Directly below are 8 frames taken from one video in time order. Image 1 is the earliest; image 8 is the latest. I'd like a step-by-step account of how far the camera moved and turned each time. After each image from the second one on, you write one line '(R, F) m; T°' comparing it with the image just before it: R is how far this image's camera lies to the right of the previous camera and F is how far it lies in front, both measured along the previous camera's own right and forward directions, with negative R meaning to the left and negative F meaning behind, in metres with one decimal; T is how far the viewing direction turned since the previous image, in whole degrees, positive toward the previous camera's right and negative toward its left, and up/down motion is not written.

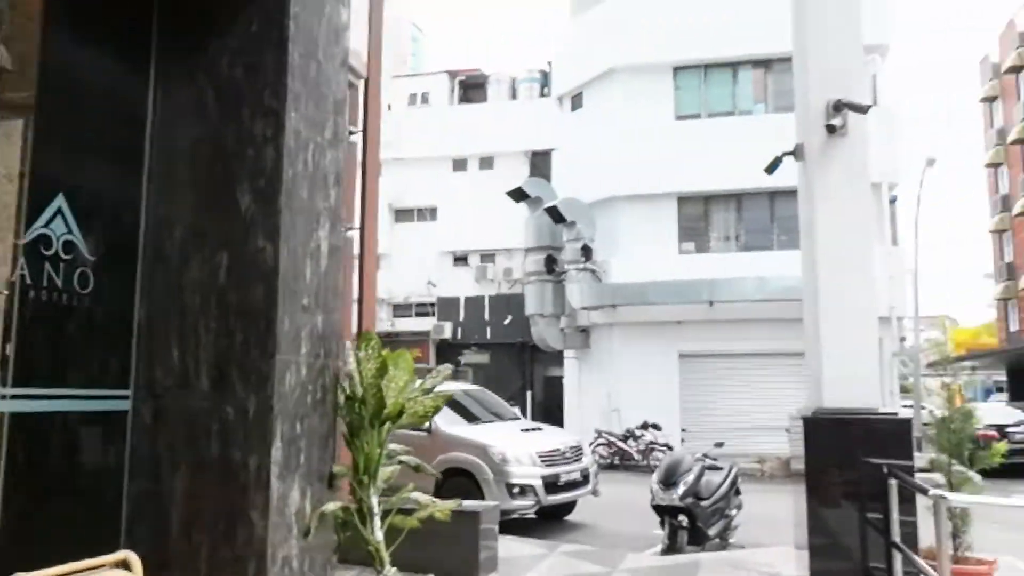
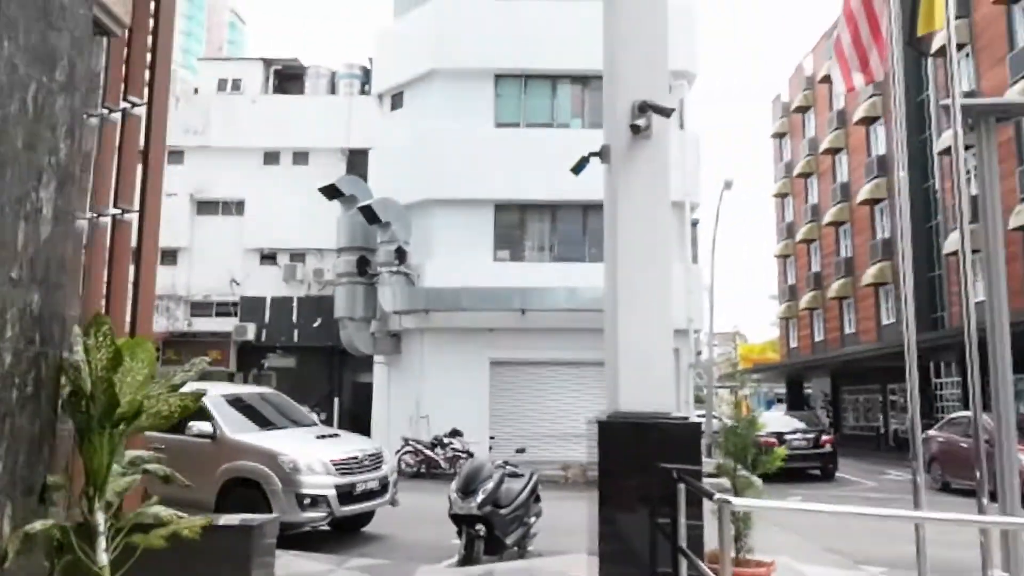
(+0.2, +0.3) m; +12°
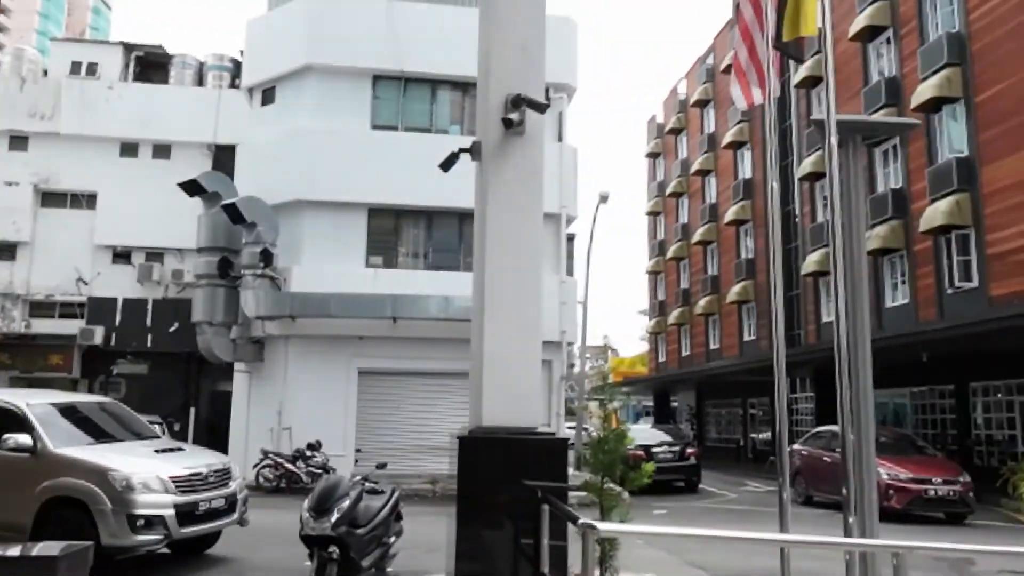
(+0.1, +0.4) m; +8°
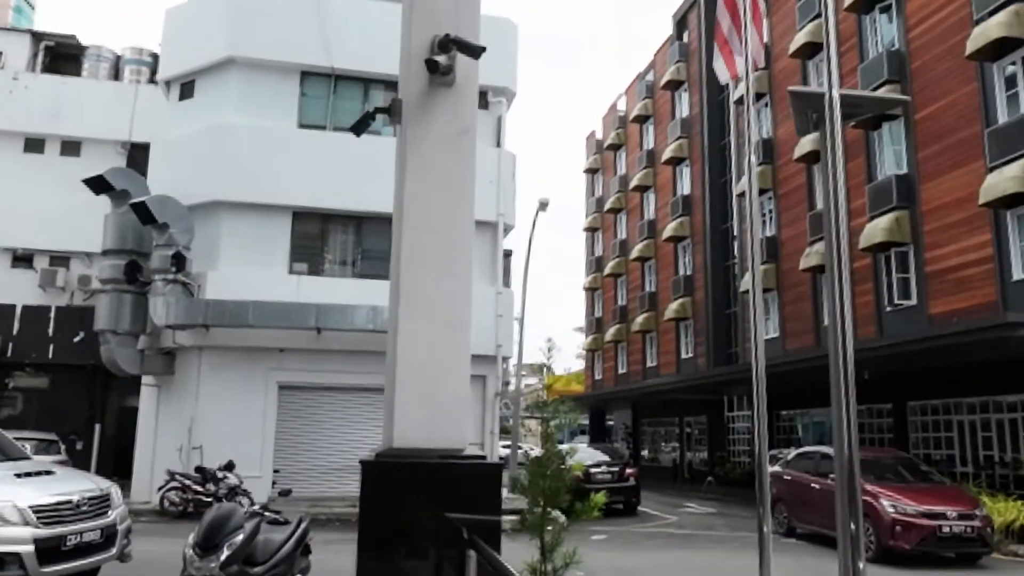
(+0.1, +0.9) m; +4°
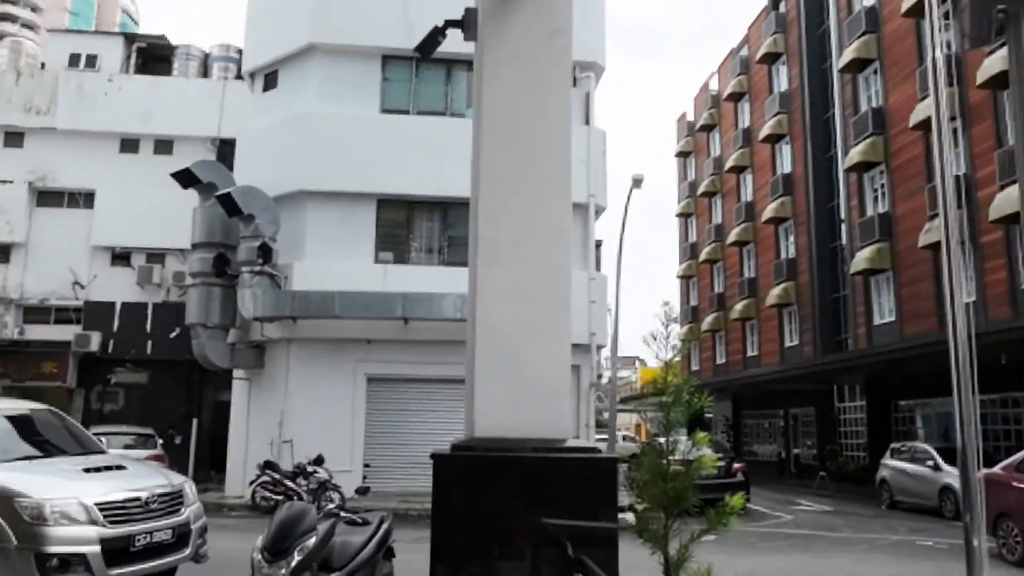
(-0.1, +0.8) m; -6°
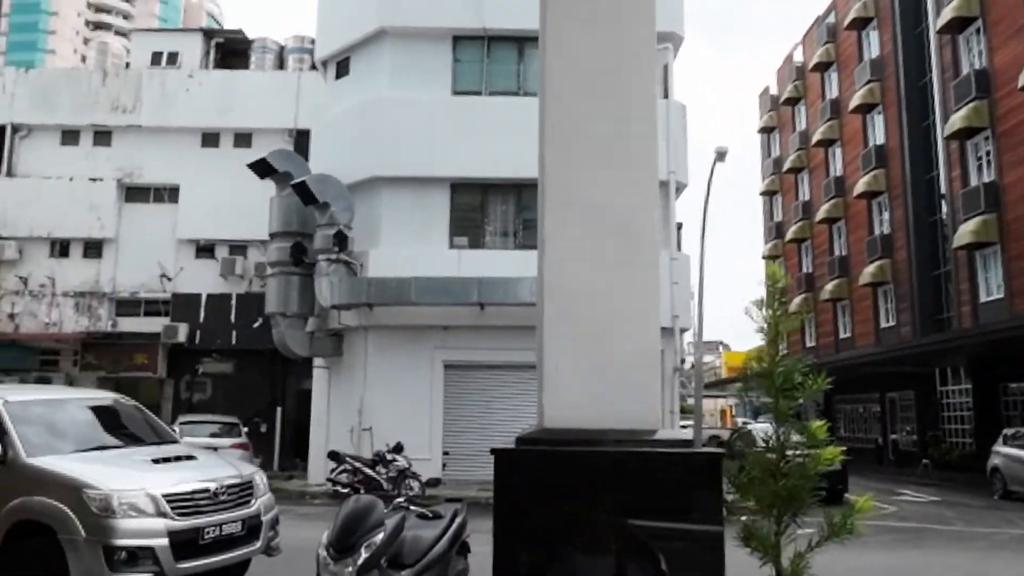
(0.0, +0.5) m; -5°
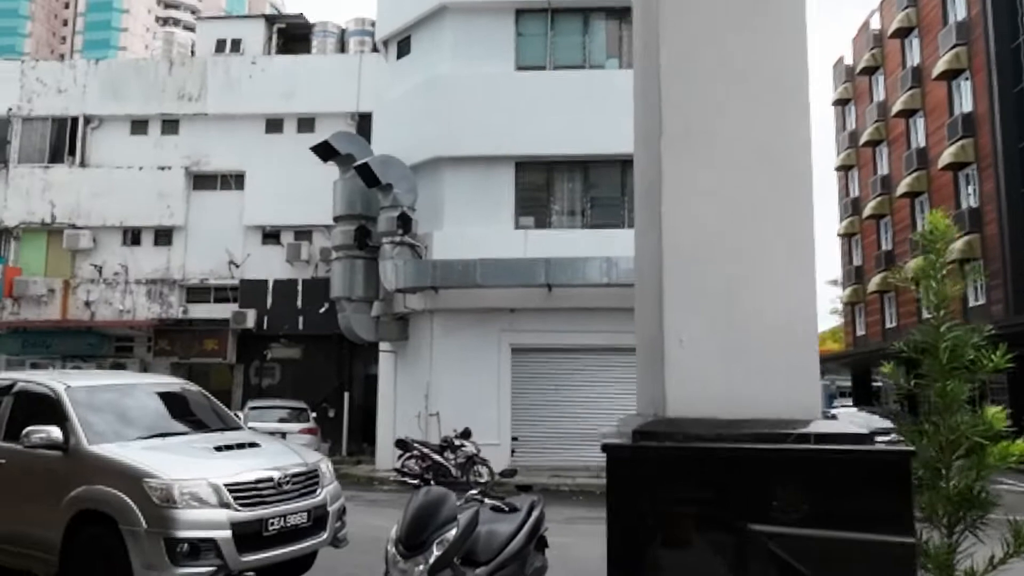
(-0.1, +0.5) m; -4°
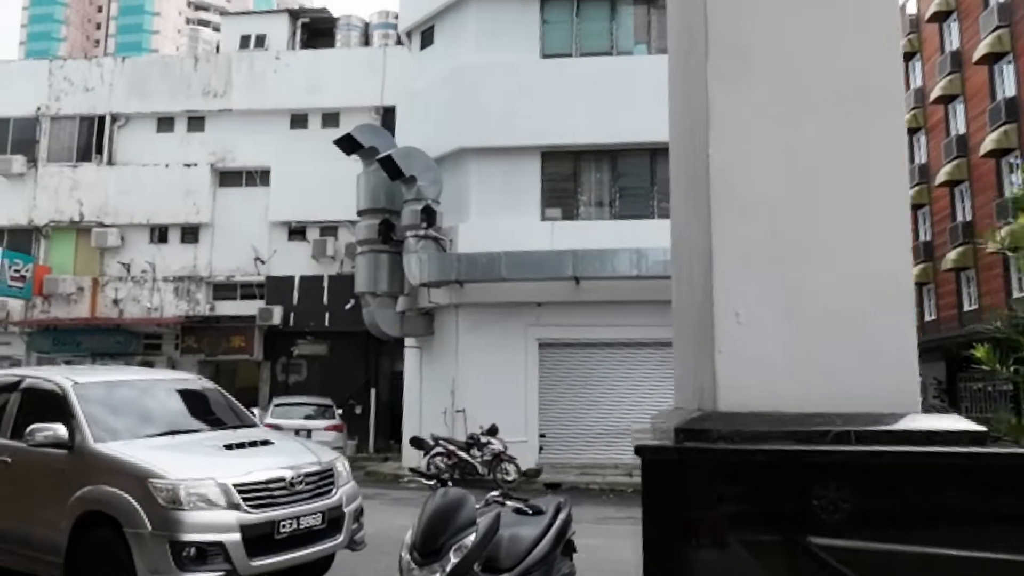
(0.0, +0.4) m; -2°
